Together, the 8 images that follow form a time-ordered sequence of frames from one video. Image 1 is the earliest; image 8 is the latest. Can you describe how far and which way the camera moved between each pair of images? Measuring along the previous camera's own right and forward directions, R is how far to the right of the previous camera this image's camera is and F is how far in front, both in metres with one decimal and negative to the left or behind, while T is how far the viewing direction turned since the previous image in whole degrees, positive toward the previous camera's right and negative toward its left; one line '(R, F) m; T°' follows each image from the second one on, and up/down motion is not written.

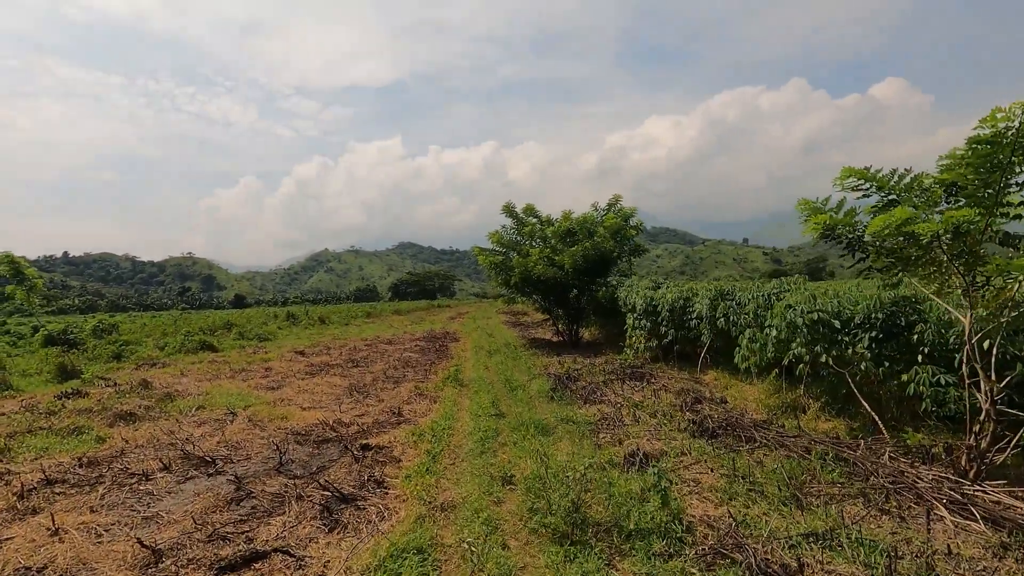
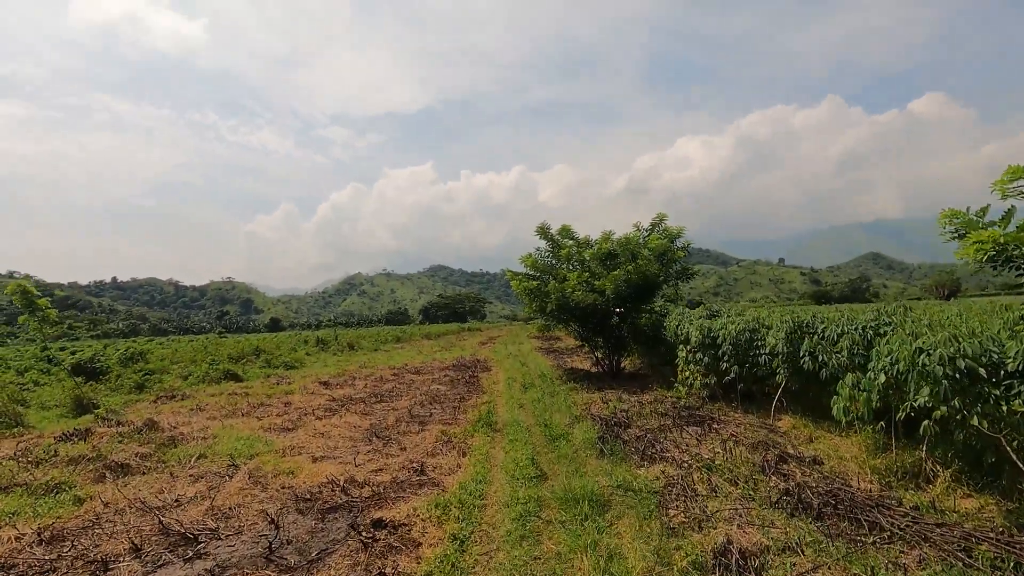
(-0.2, +1.2) m; -3°
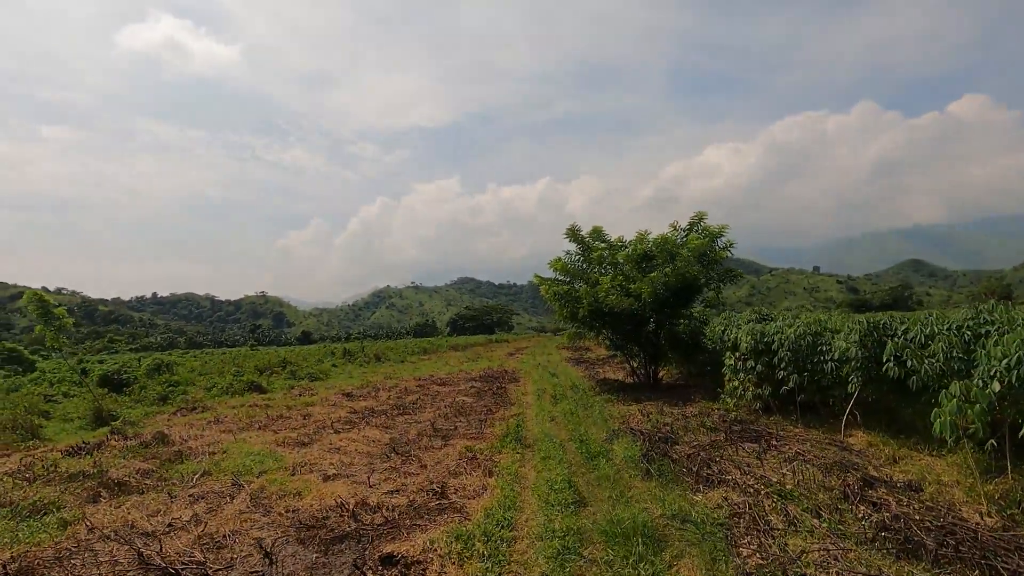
(0.0, +0.9) m; -3°
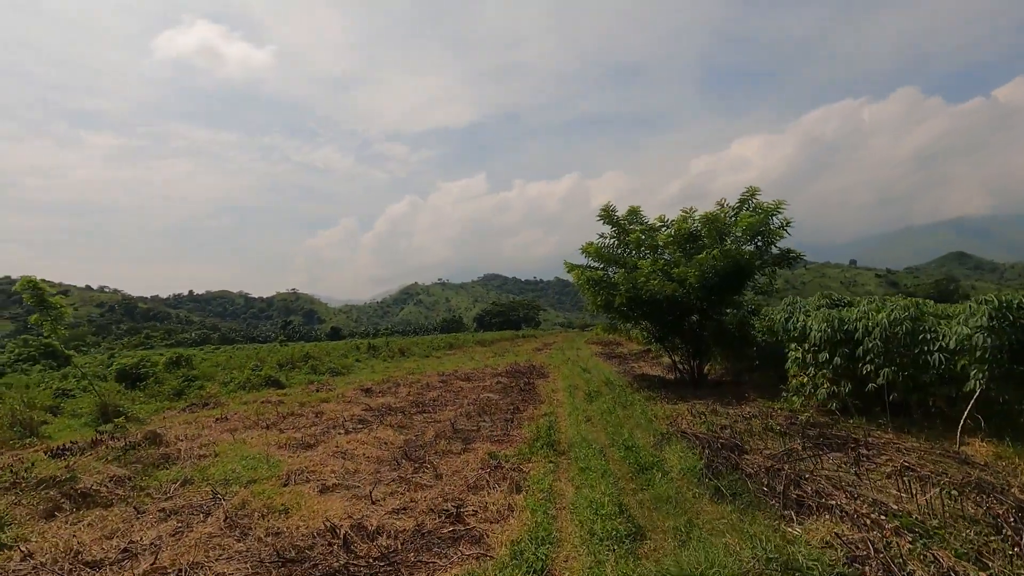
(-0.1, +1.3) m; -3°
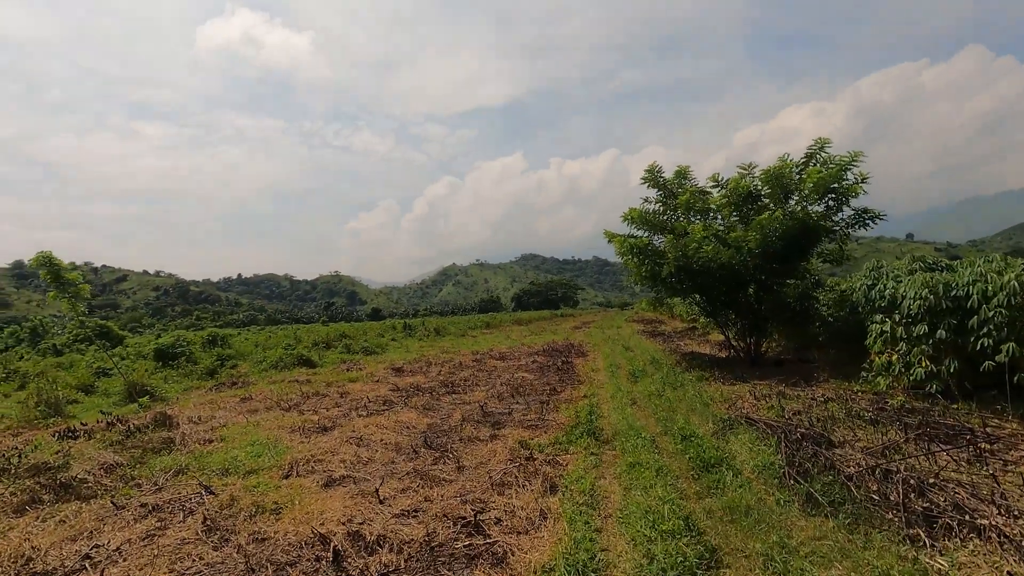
(+0.1, +1.1) m; -4°
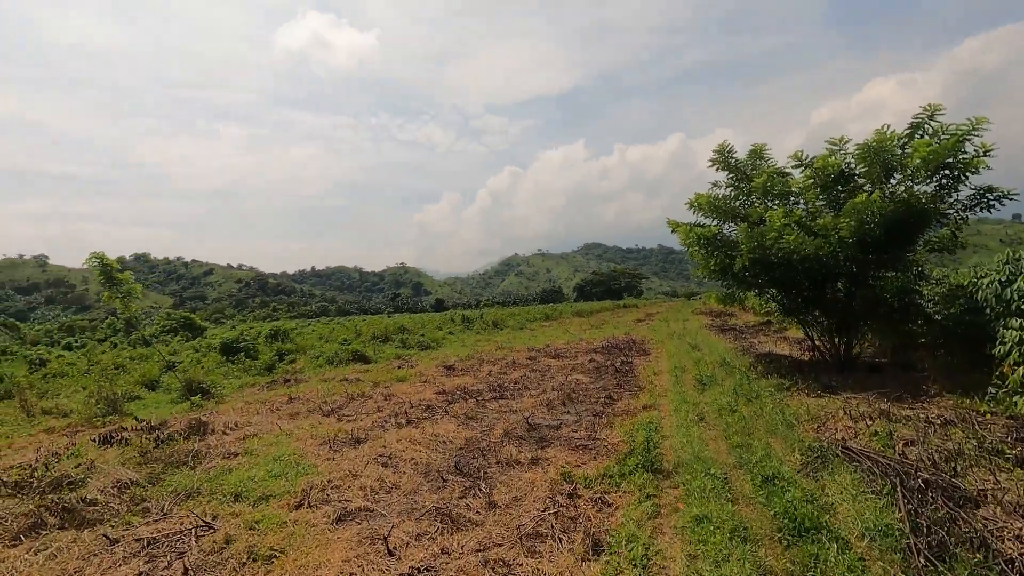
(+0.2, +0.9) m; -7°
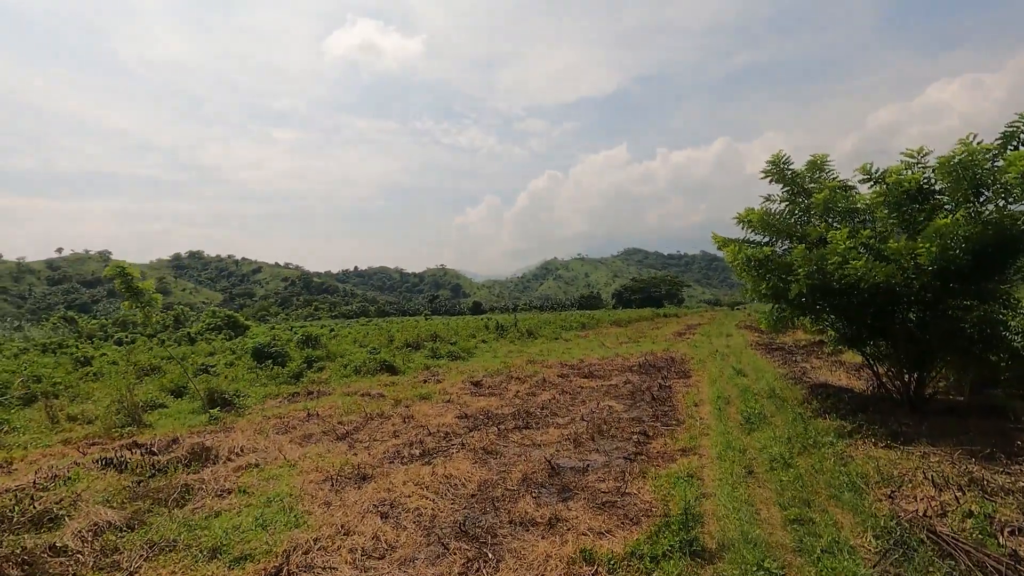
(+0.2, +0.8) m; -4°
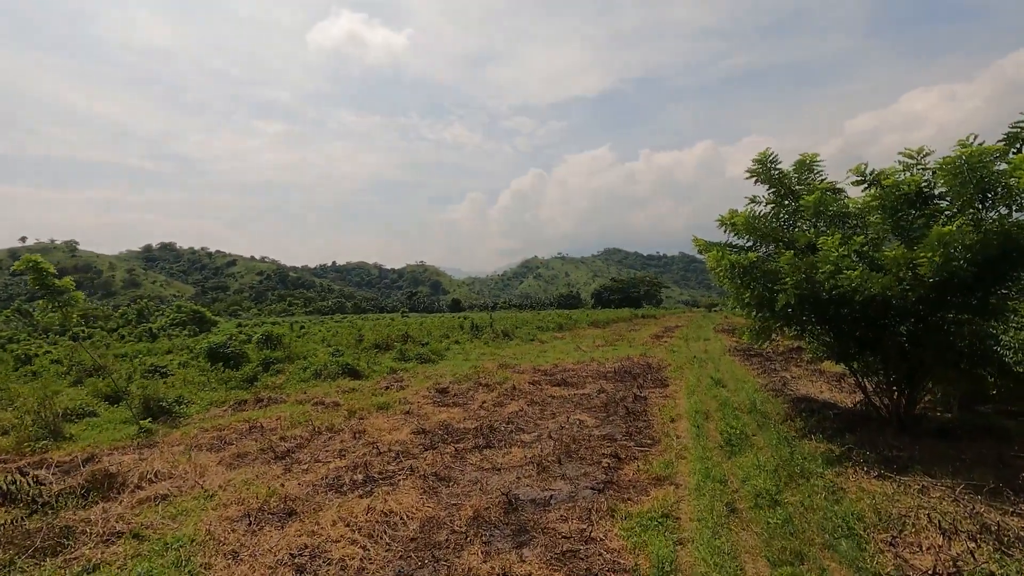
(+0.3, +0.9) m; +2°
